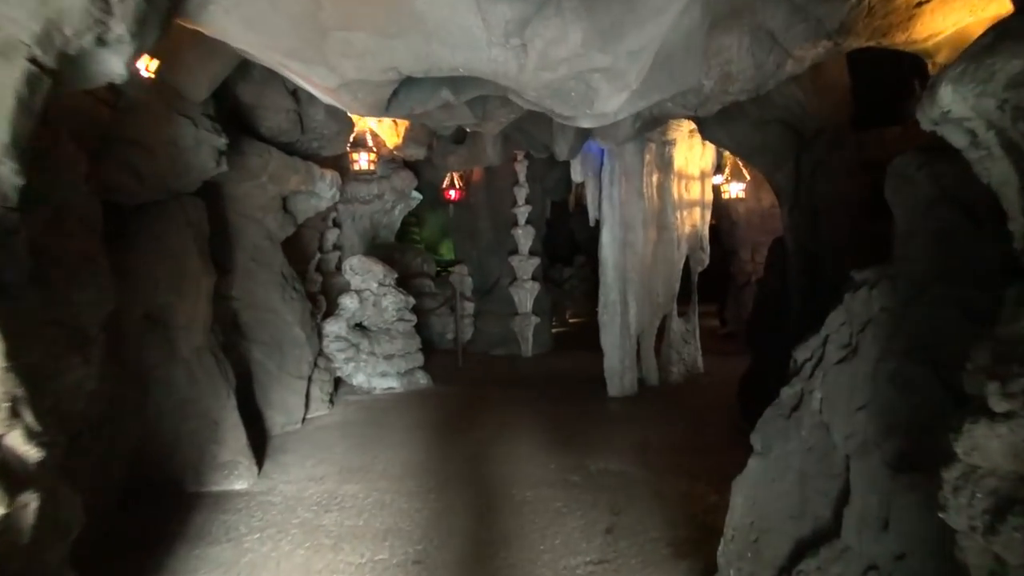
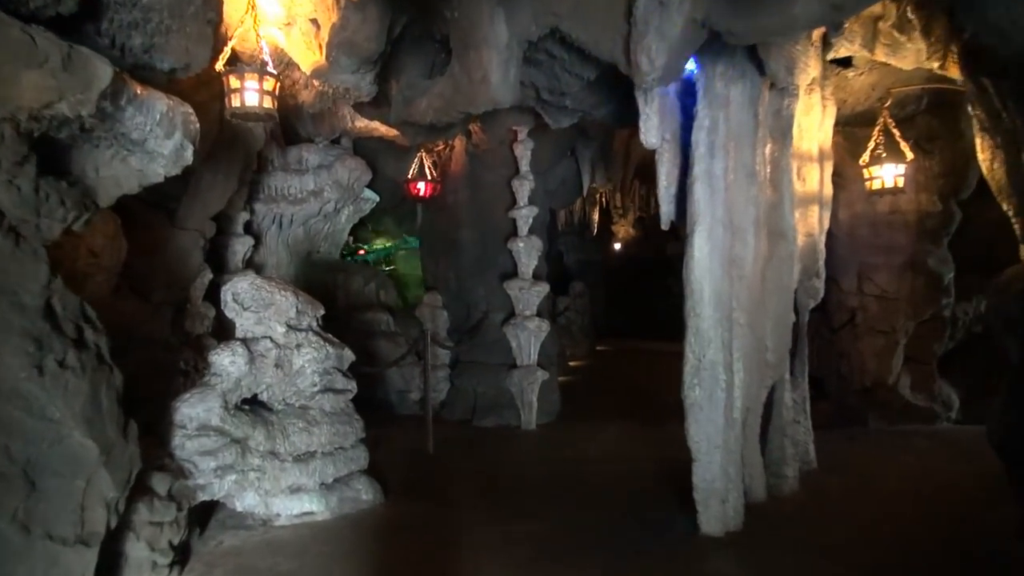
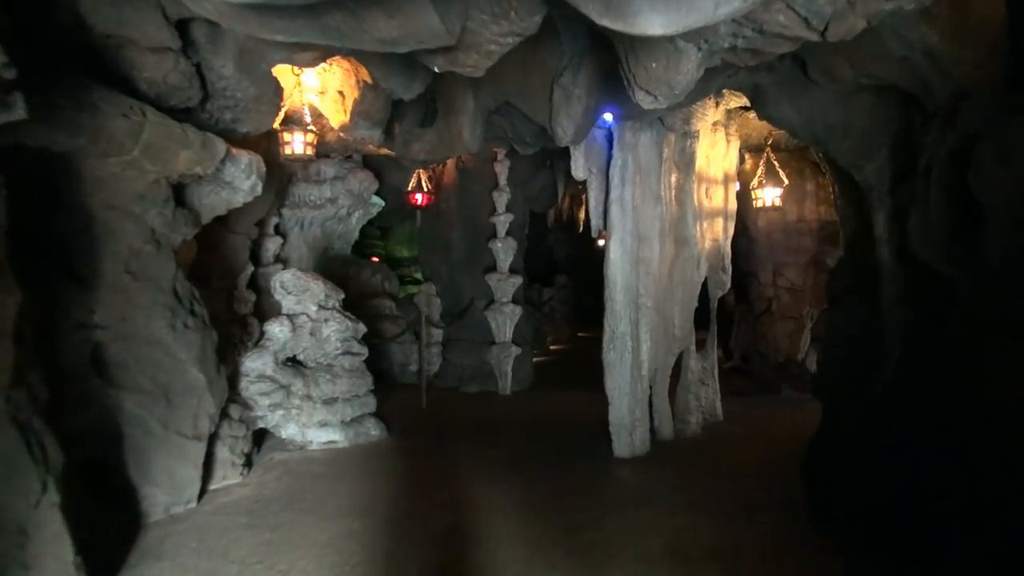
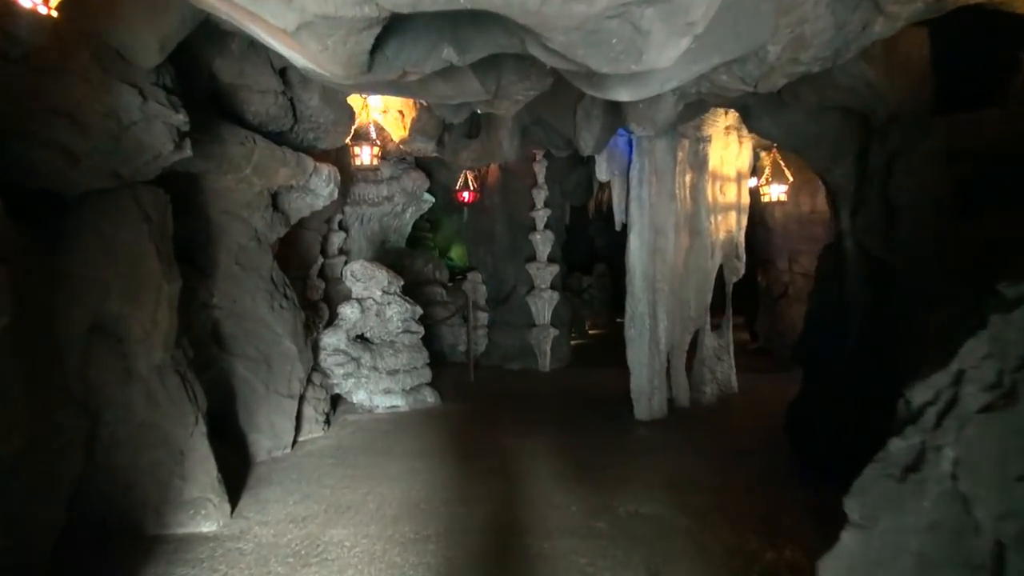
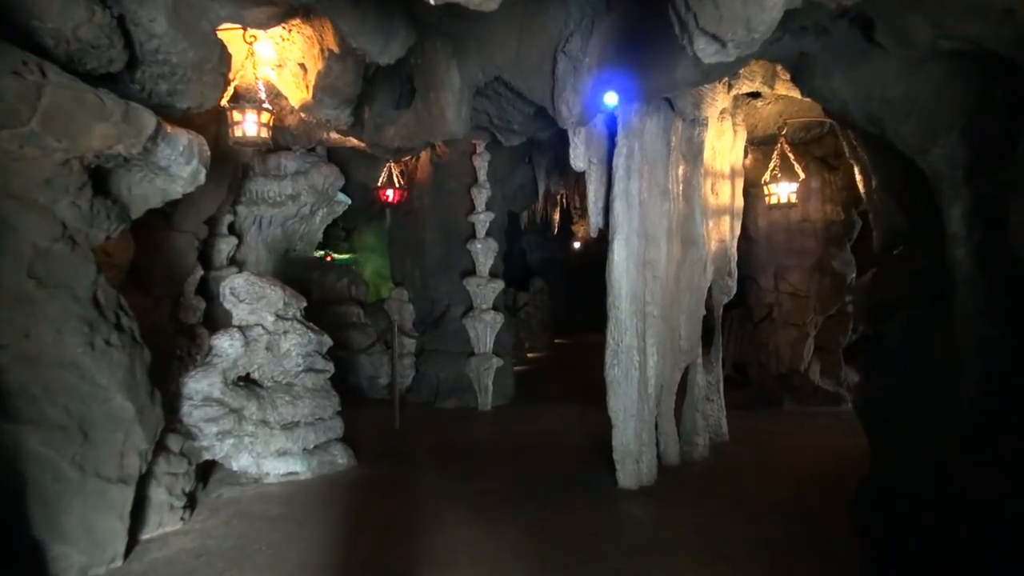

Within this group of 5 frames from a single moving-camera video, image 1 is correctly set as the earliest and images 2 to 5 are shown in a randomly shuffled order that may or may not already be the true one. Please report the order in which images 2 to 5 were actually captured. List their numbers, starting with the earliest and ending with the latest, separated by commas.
4, 3, 5, 2
